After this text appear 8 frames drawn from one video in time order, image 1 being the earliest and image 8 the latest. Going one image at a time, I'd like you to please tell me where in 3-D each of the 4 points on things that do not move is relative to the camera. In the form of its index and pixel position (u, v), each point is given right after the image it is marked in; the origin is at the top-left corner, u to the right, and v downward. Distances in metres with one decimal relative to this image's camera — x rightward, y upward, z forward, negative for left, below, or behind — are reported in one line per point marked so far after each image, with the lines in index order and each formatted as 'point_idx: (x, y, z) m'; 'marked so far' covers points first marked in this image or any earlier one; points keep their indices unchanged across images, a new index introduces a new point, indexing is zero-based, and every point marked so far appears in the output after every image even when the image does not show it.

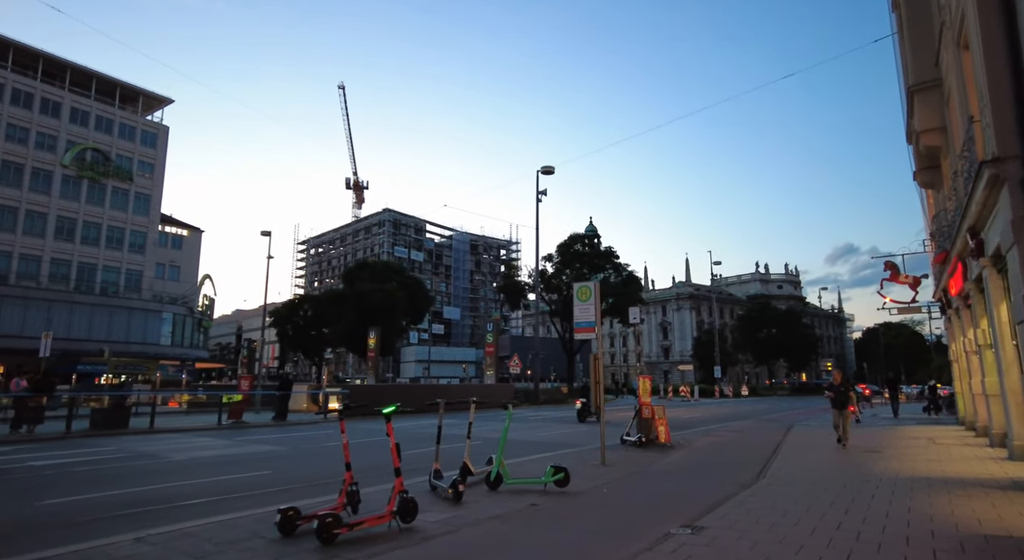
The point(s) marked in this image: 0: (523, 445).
0: (+0.3, -4.5, +16.2) m
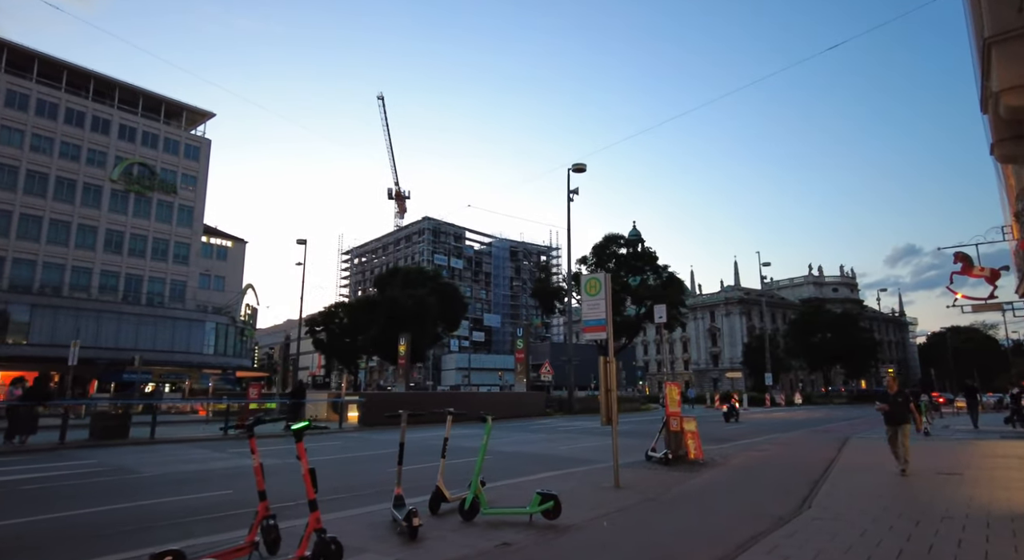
0: (+0.6, -4.4, +14.6) m
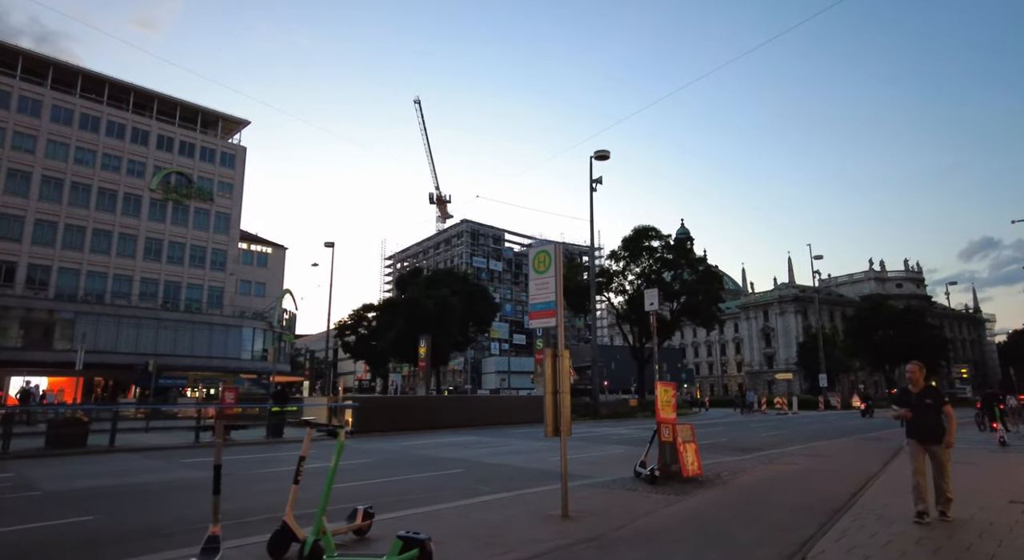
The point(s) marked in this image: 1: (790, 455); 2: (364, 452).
0: (0.0, -4.1, +12.4) m
1: (+7.1, -4.5, +15.3) m
2: (-4.3, -5.0, +17.3) m
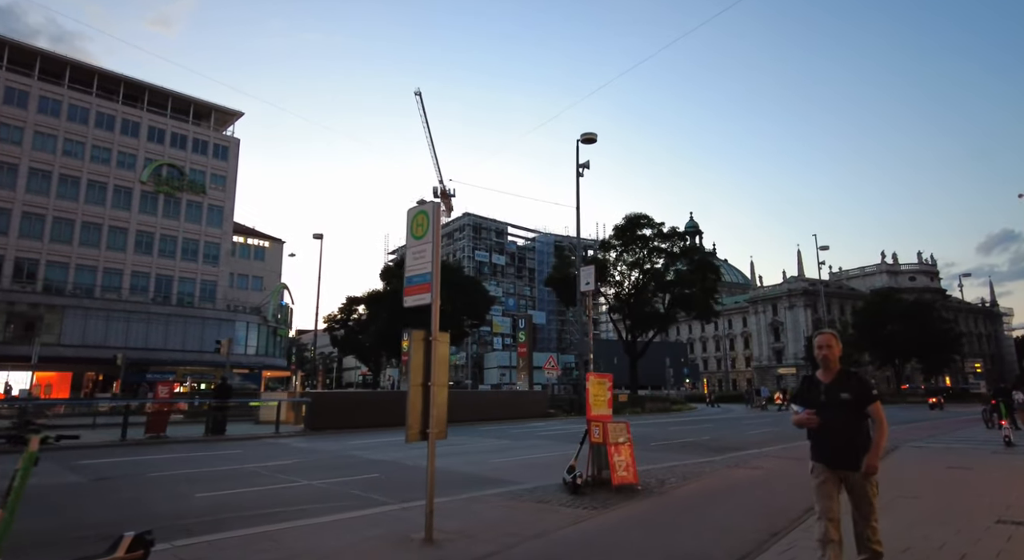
0: (-1.4, -3.7, +10.9) m
1: (+5.8, -4.1, +13.7) m
2: (-5.6, -4.6, +15.9) m
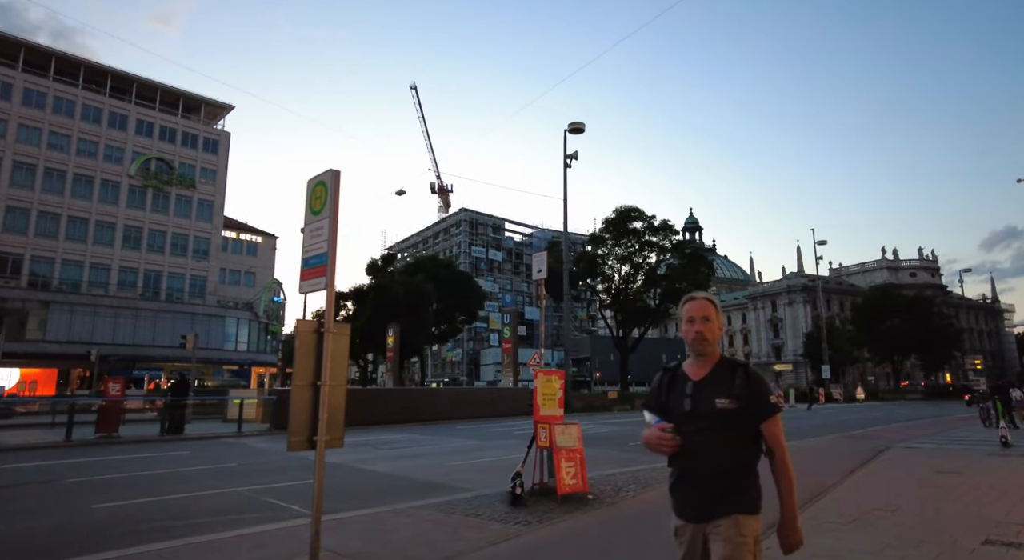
0: (-2.3, -3.5, +10.0) m
1: (+4.9, -3.9, +12.8) m
2: (-6.5, -4.3, +15.0) m
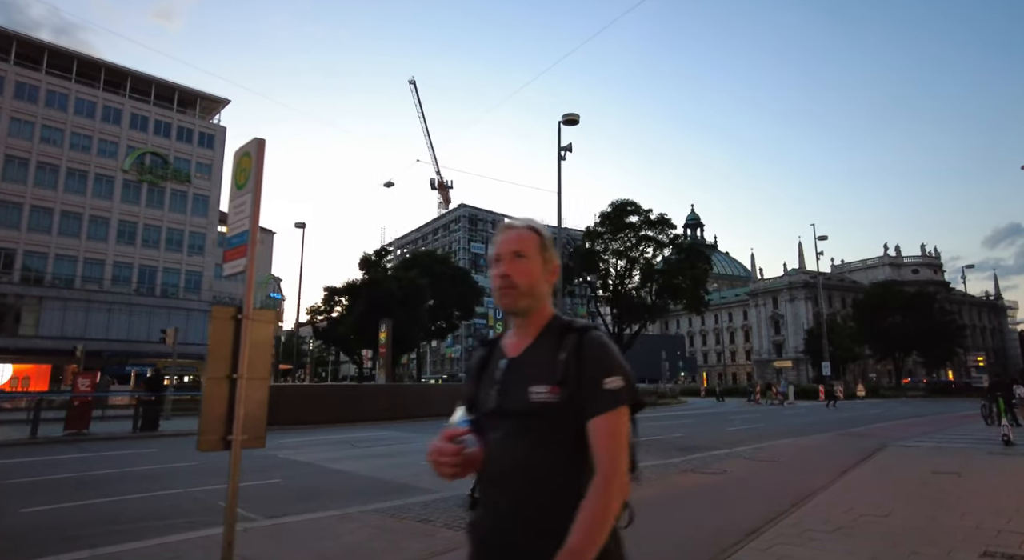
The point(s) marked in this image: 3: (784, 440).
0: (-2.7, -3.3, +9.5) m
1: (+4.5, -3.7, +12.2) m
2: (-6.9, -4.1, +14.5) m
3: (+7.7, -4.5, +16.6) m
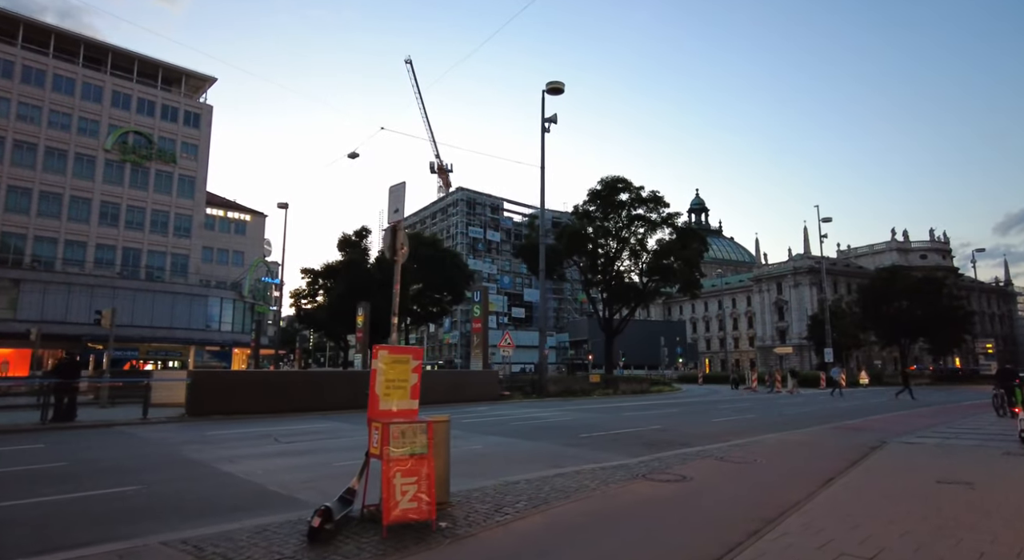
0: (-4.0, -2.8, +7.7) m
1: (+3.3, -3.1, +10.4) m
2: (-8.1, -3.5, +12.8) m
3: (+6.5, -3.8, +14.8) m
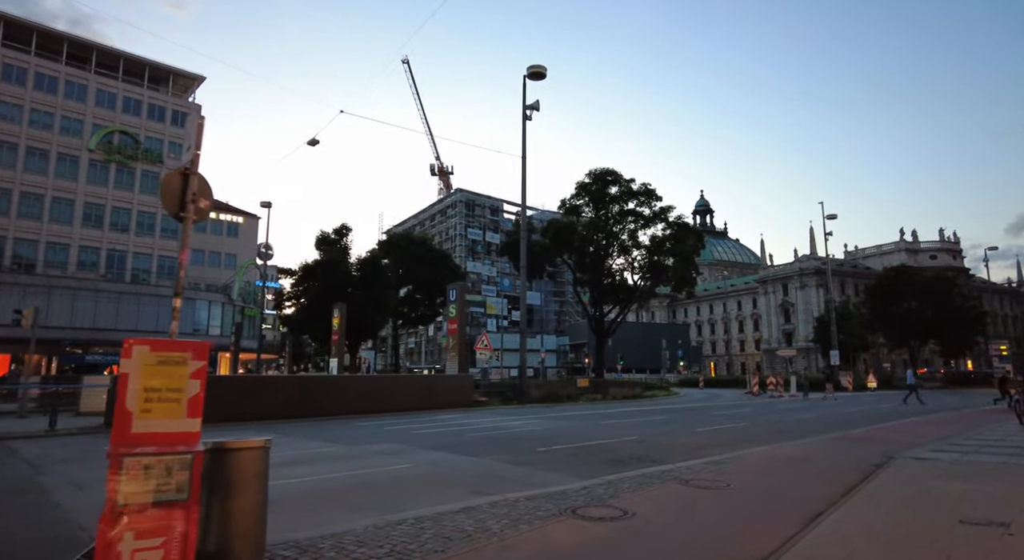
0: (-5.2, -2.6, +5.8) m
1: (+2.1, -2.9, +8.4) m
2: (-9.2, -3.3, +10.9) m
3: (+5.4, -3.6, +12.7) m
